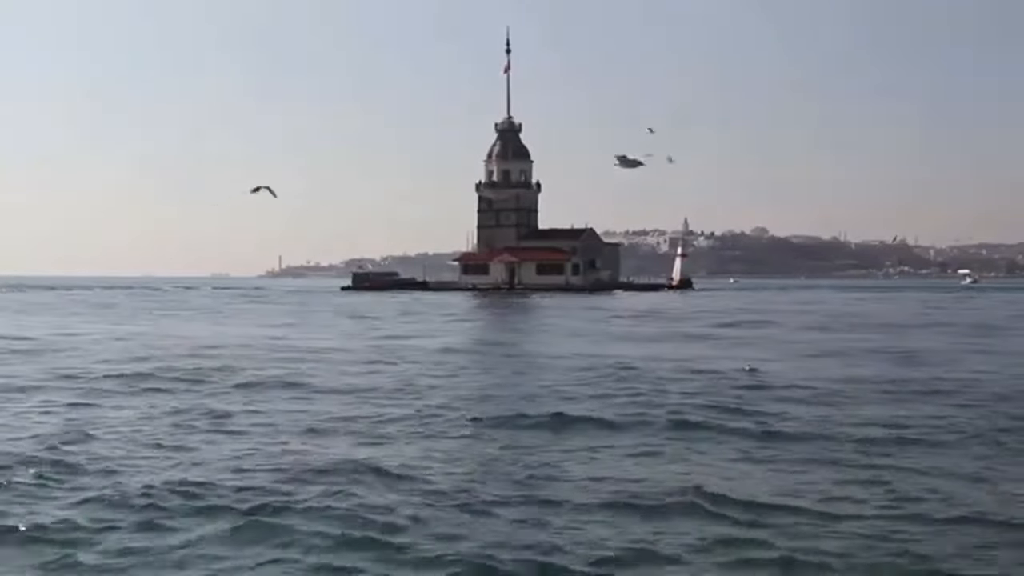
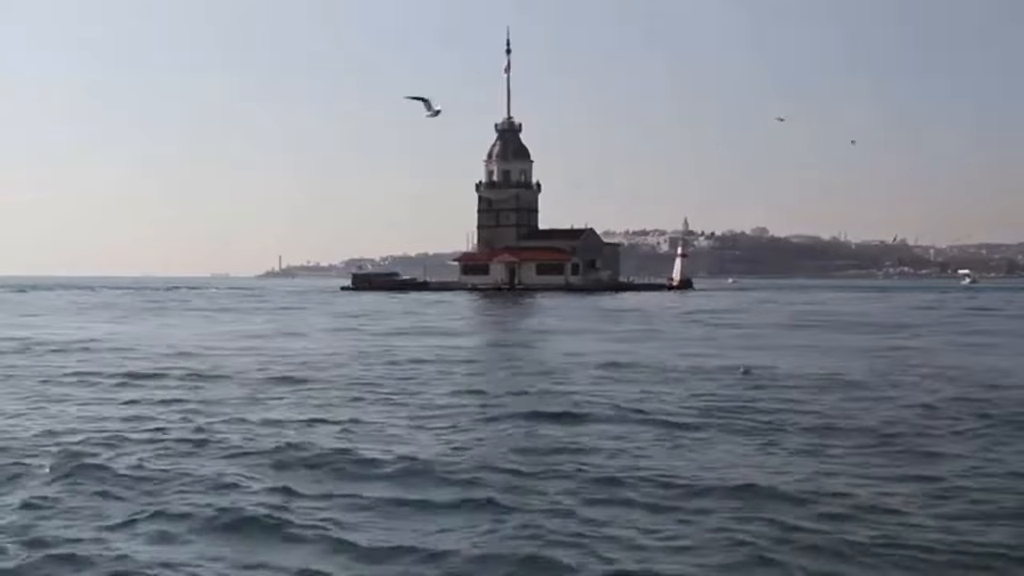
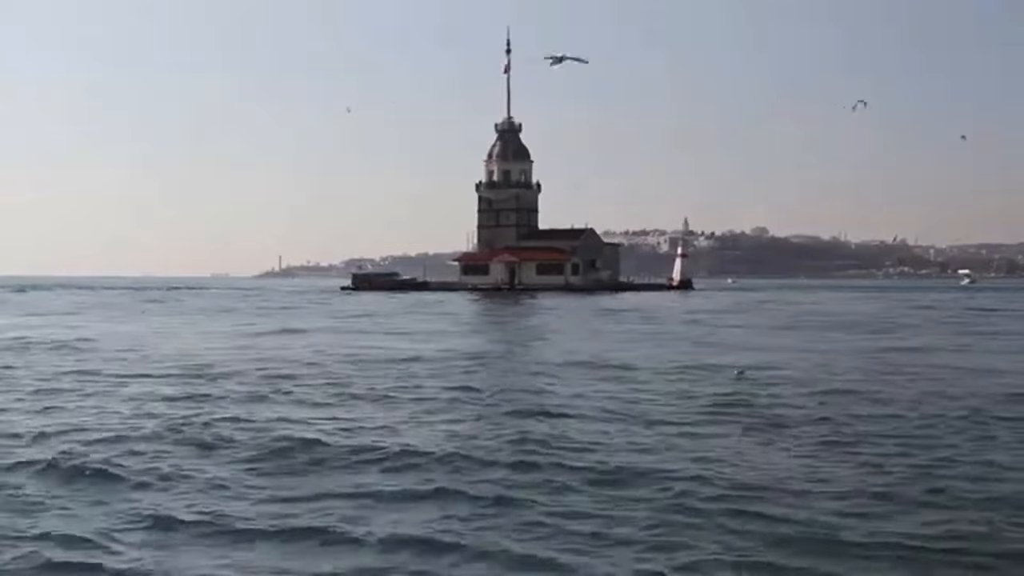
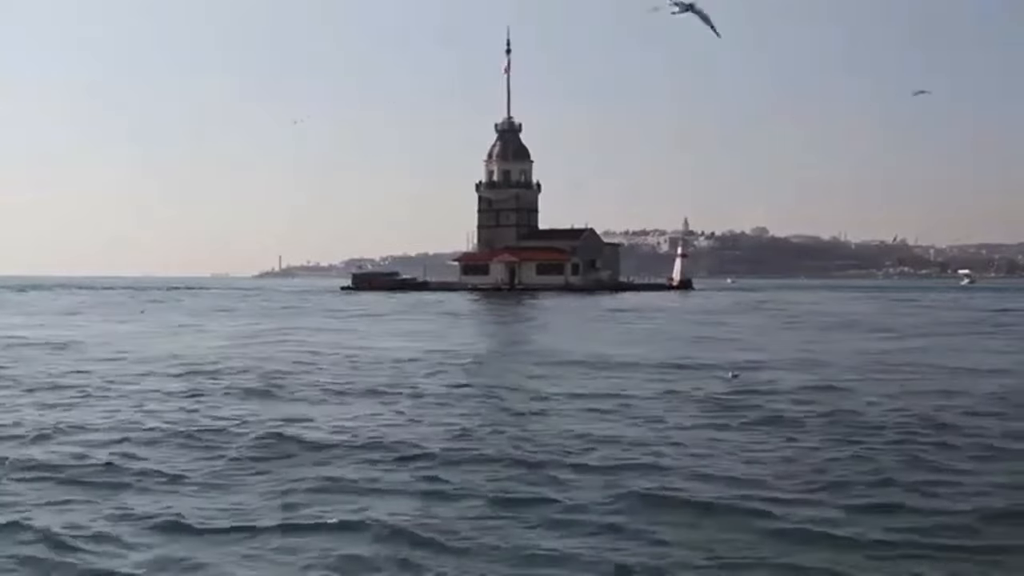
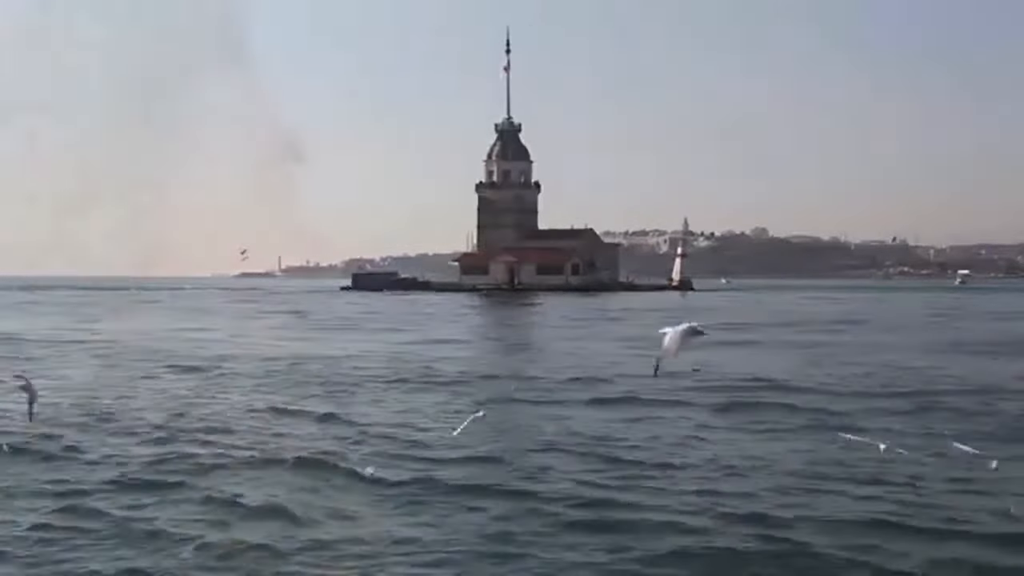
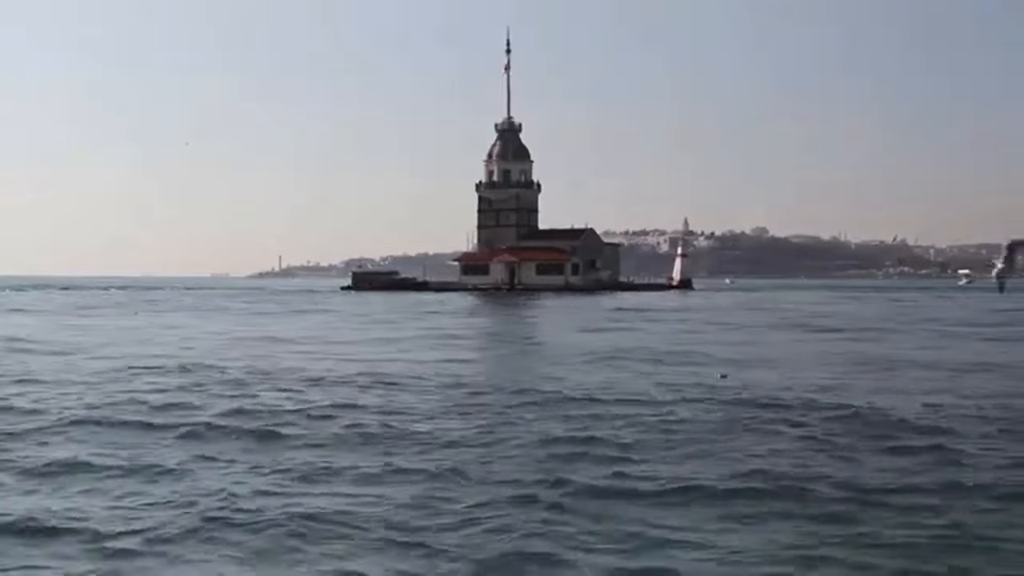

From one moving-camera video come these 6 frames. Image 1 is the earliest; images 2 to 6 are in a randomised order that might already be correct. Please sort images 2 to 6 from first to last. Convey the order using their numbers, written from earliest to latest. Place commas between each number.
2, 3, 4, 6, 5
